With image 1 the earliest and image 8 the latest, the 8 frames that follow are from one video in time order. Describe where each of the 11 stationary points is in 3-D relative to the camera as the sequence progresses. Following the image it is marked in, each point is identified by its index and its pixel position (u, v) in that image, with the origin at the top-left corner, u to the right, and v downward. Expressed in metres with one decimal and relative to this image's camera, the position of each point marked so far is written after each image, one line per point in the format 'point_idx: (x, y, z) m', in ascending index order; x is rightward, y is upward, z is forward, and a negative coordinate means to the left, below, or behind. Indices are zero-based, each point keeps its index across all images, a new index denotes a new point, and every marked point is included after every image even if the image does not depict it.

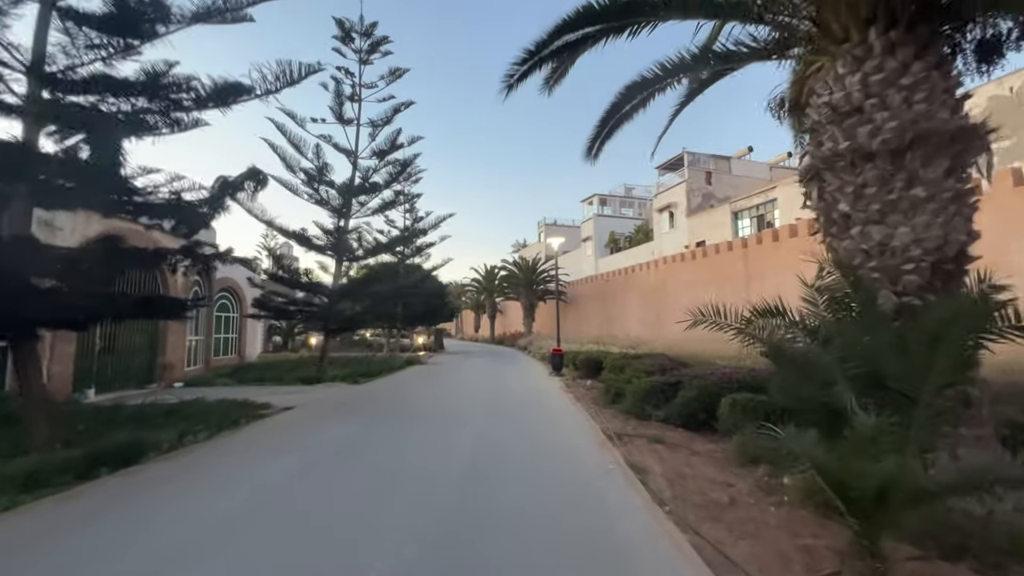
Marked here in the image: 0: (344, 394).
0: (-4.4, -2.8, +11.5) m
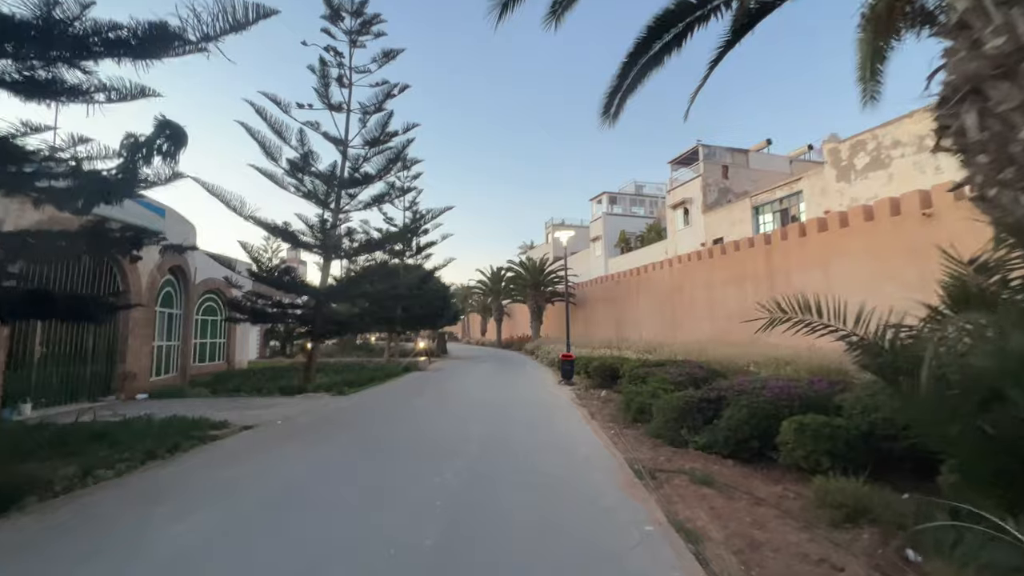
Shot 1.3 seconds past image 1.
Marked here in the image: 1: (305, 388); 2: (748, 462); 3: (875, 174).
0: (-4.3, -2.7, +10.1) m
1: (-5.6, -2.7, +12.2) m
2: (+2.8, -2.1, +5.3) m
3: (+14.8, +4.6, +18.2) m
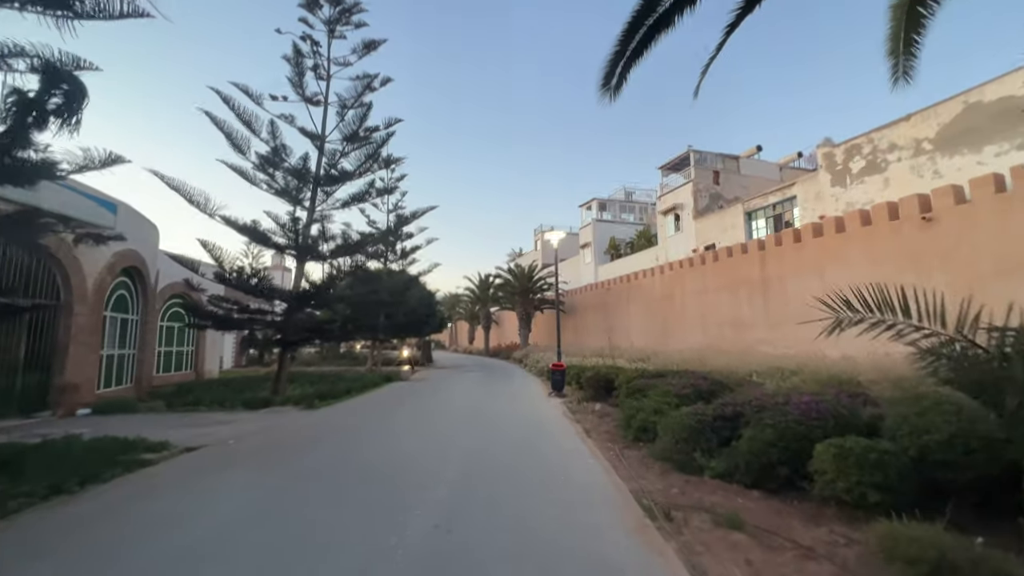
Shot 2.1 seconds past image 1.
0: (-4.6, -2.8, +9.1) m
1: (-6.0, -2.8, +11.2) m
2: (+2.6, -2.1, +4.5) m
3: (+14.3, +4.4, +17.9) m
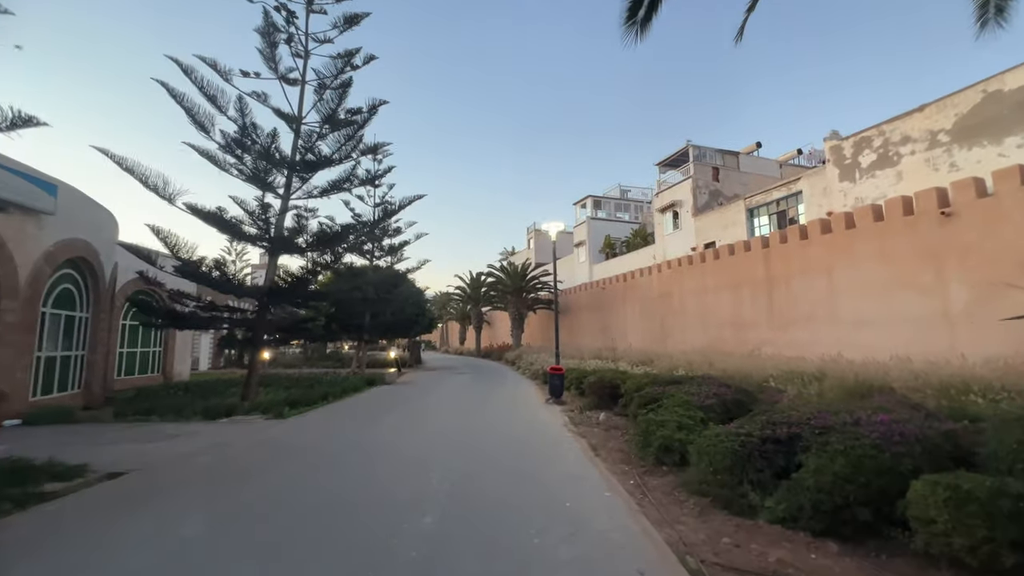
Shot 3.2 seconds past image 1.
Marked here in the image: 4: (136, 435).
0: (-4.7, -2.7, +7.9) m
1: (-6.1, -2.7, +10.0) m
2: (+2.6, -2.0, +3.4) m
3: (+14.1, +4.4, +17.0) m
4: (-6.5, -2.5, +7.7) m
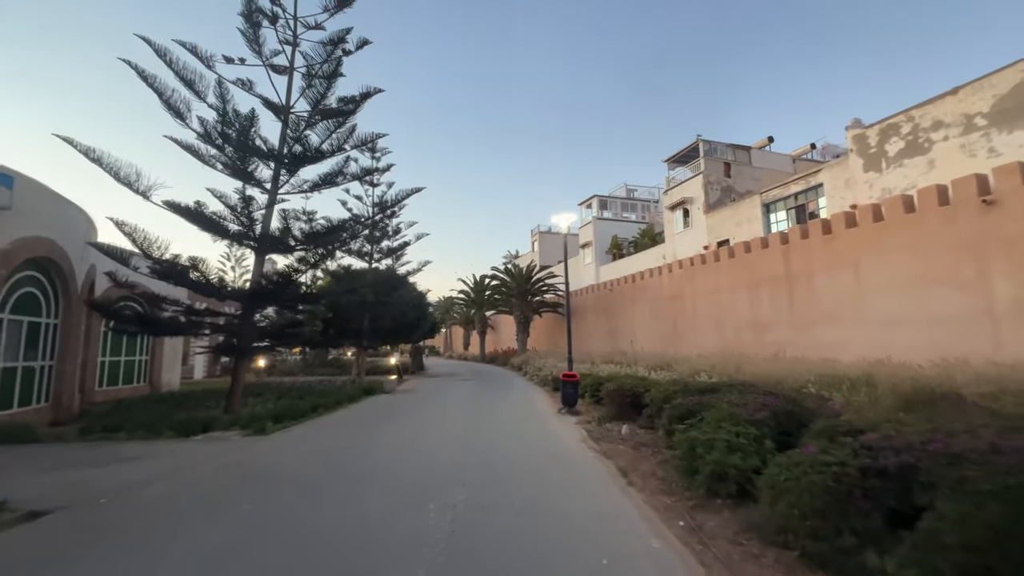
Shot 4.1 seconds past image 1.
0: (-4.5, -2.7, +6.9) m
1: (-5.9, -2.7, +9.0) m
2: (+2.8, -1.8, +2.4) m
3: (+14.3, +4.5, +16.0) m
4: (-6.3, -2.5, +6.7) m
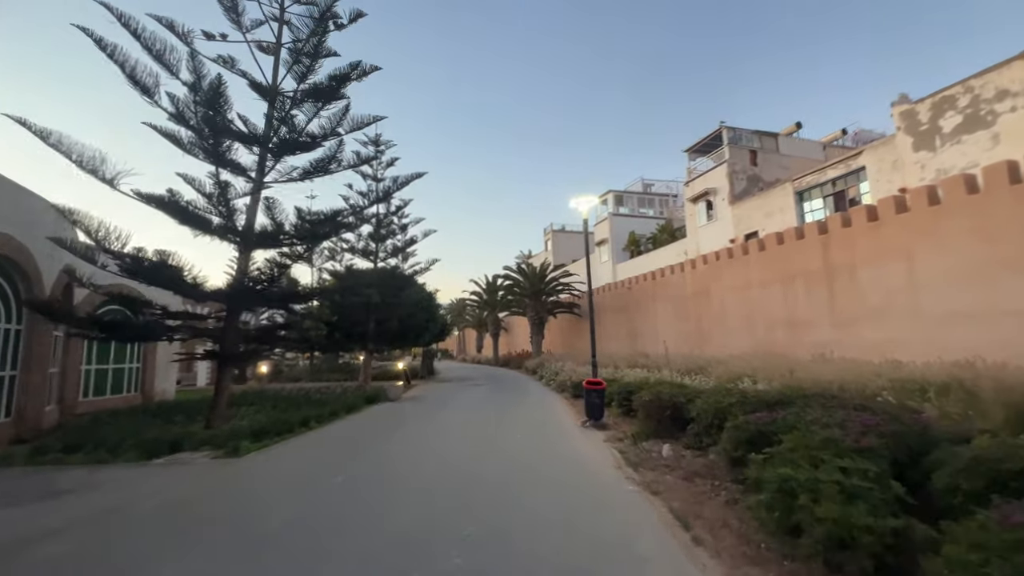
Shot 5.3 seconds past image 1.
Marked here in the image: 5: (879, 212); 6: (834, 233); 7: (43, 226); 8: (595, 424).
0: (-4.3, -2.6, +5.7) m
1: (-5.6, -2.7, +7.8) m
2: (+2.8, -1.6, +1.0) m
3: (+14.6, +4.8, +14.2) m
4: (-6.1, -2.5, +5.6) m
5: (+11.5, +2.4, +13.8) m
6: (+11.1, +1.9, +15.1) m
7: (-9.9, +1.3, +9.5) m
8: (+1.6, -2.6, +8.5) m
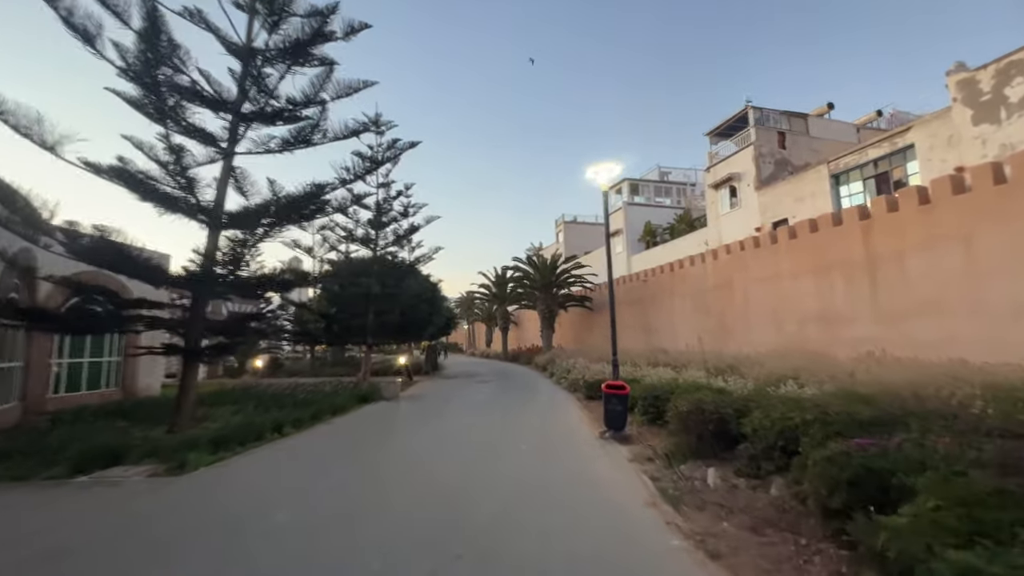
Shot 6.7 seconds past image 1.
0: (-4.3, -2.4, +4.5) m
1: (-5.6, -2.4, +6.6) m
2: (+2.7, -1.5, -0.4) m
3: (+14.9, +5.1, +12.4) m
4: (-6.1, -2.3, +4.4) m
5: (+11.7, +2.7, +12.1) m
6: (+11.4, +2.2, +13.5) m
7: (-9.8, +1.6, +8.3) m
8: (+1.6, -2.3, +7.1) m
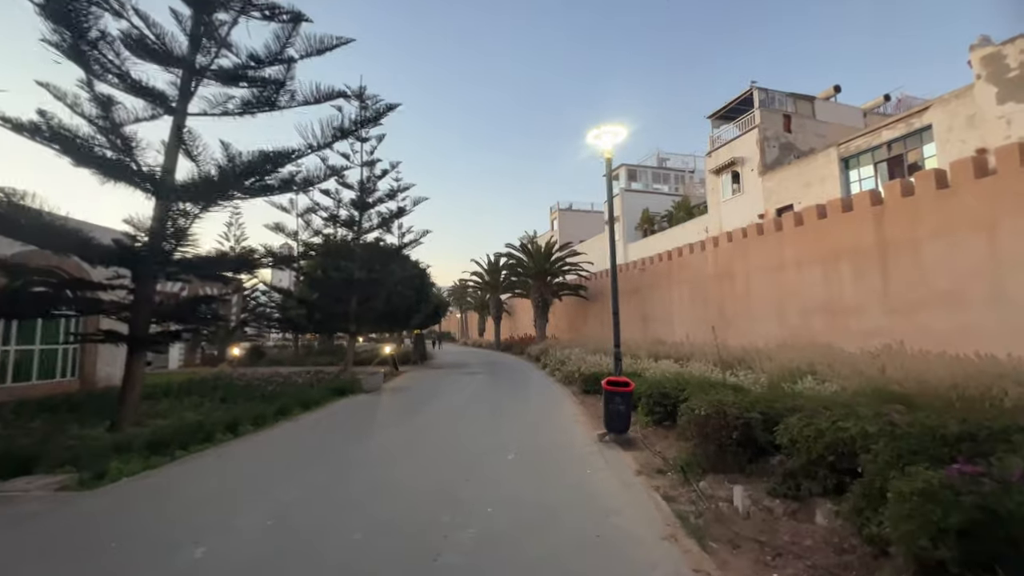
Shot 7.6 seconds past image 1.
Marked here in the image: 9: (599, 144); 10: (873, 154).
0: (-4.4, -2.1, +3.5) m
1: (-5.8, -2.1, +5.6) m
2: (+2.6, -1.4, -1.3) m
3: (+14.7, +5.3, +11.6) m
4: (-6.2, -2.0, +3.4) m
5: (+11.5, +3.0, +11.2) m
6: (+11.1, +2.5, +12.6) m
7: (-10.0, +2.0, +7.2) m
8: (+1.4, -2.1, +6.2) m
9: (+1.4, +2.3, +7.1) m
10: (+13.5, +5.0, +16.8) m
